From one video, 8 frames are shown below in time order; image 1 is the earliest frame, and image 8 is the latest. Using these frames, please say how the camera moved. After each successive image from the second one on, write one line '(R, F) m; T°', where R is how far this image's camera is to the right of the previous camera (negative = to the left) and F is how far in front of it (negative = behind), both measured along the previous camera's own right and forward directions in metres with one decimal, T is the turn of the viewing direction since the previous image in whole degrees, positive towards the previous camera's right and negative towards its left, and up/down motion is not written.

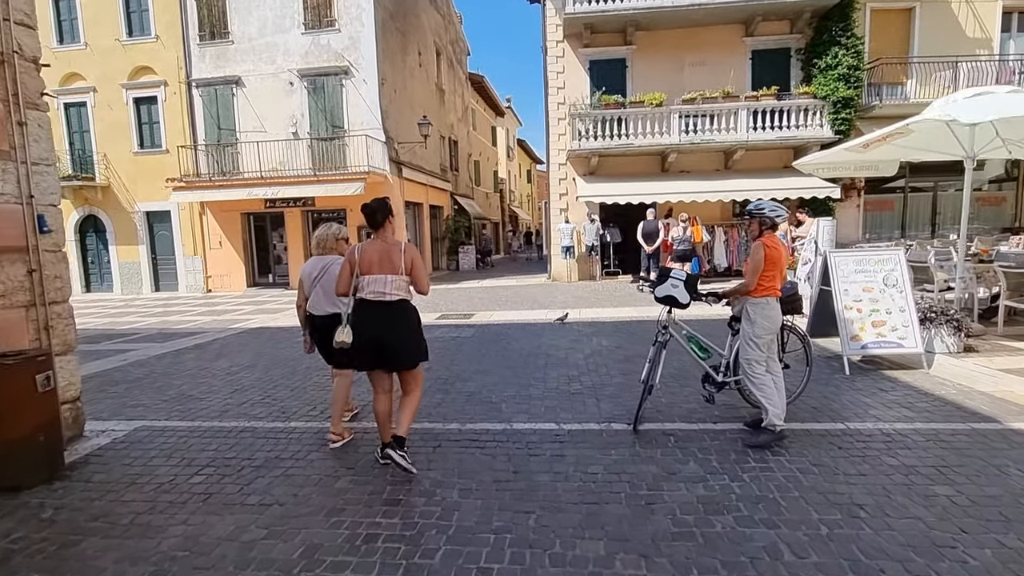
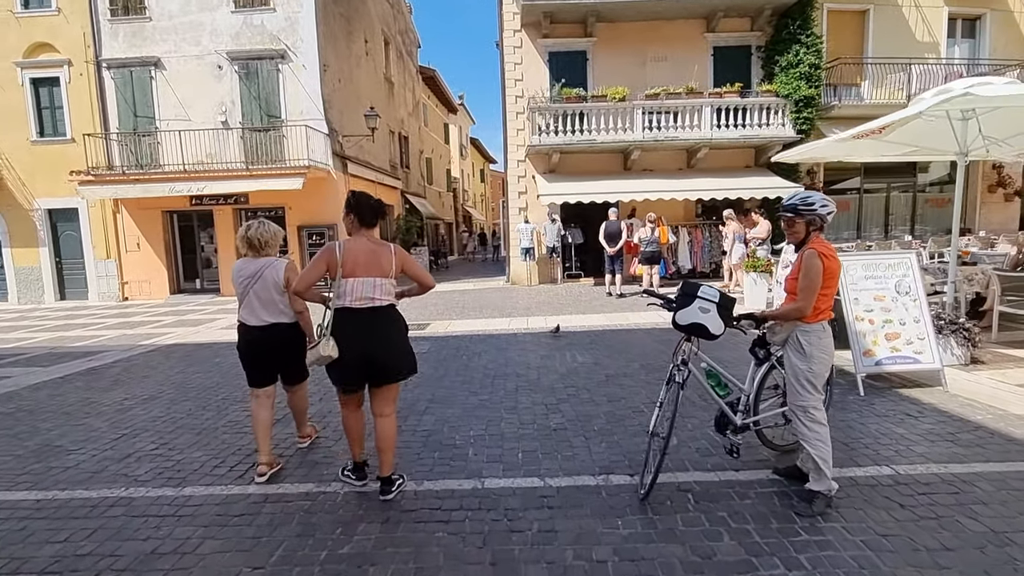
(-0.1, +1.0) m; +5°
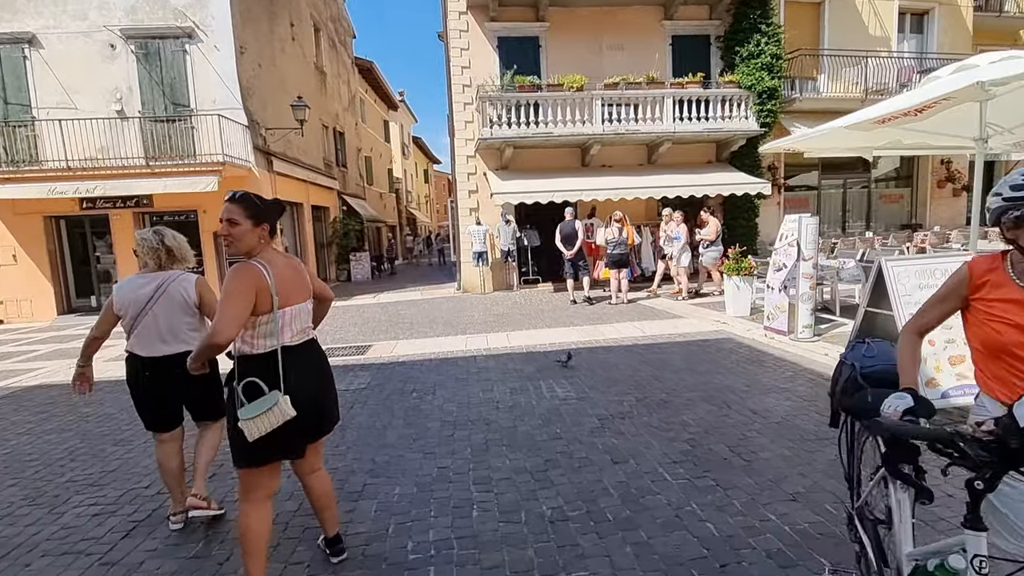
(-0.1, +1.3) m; +6°
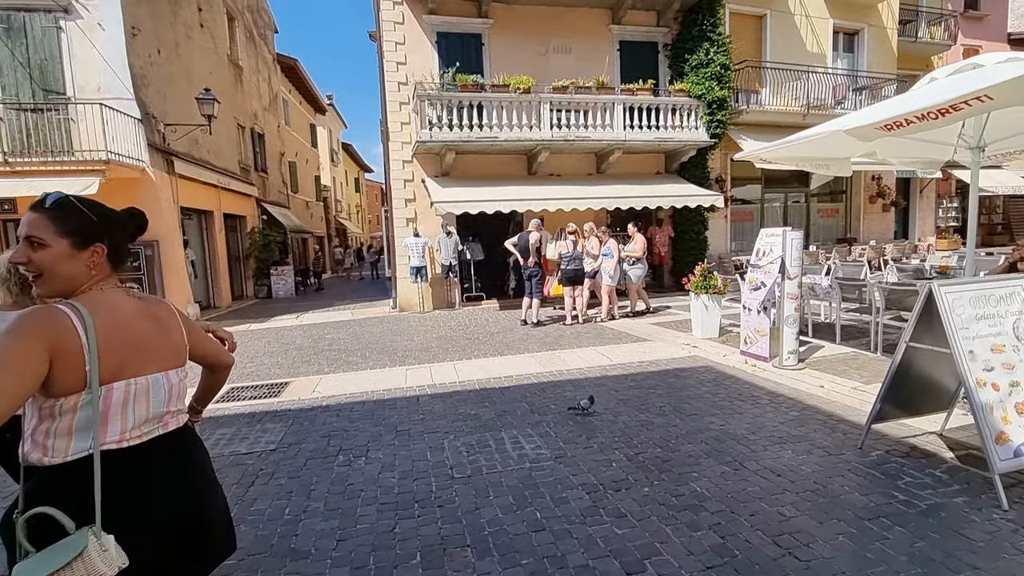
(-0.2, +1.1) m; +7°
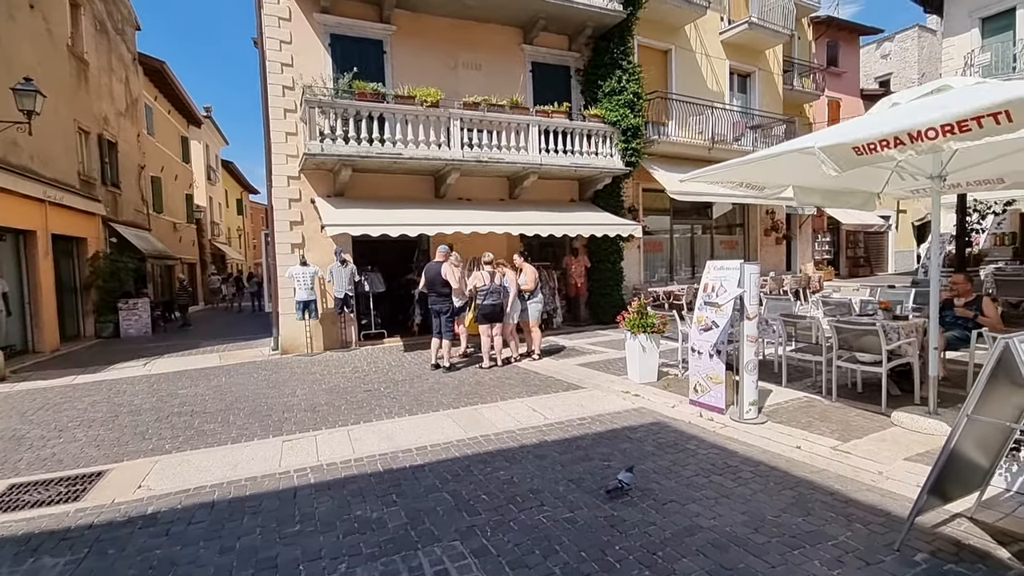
(-0.1, +1.3) m; +11°
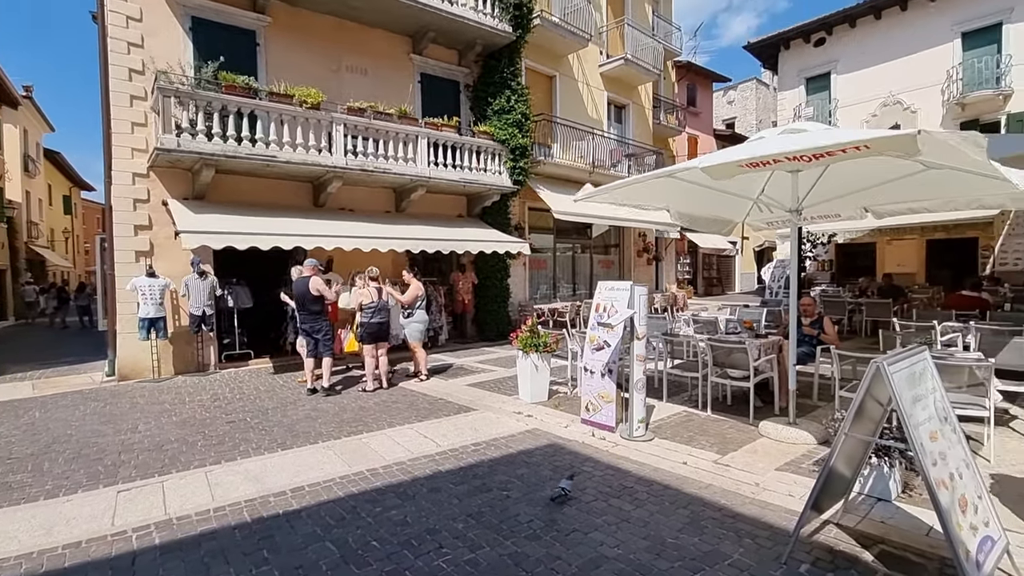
(-0.1, +0.3) m; +13°
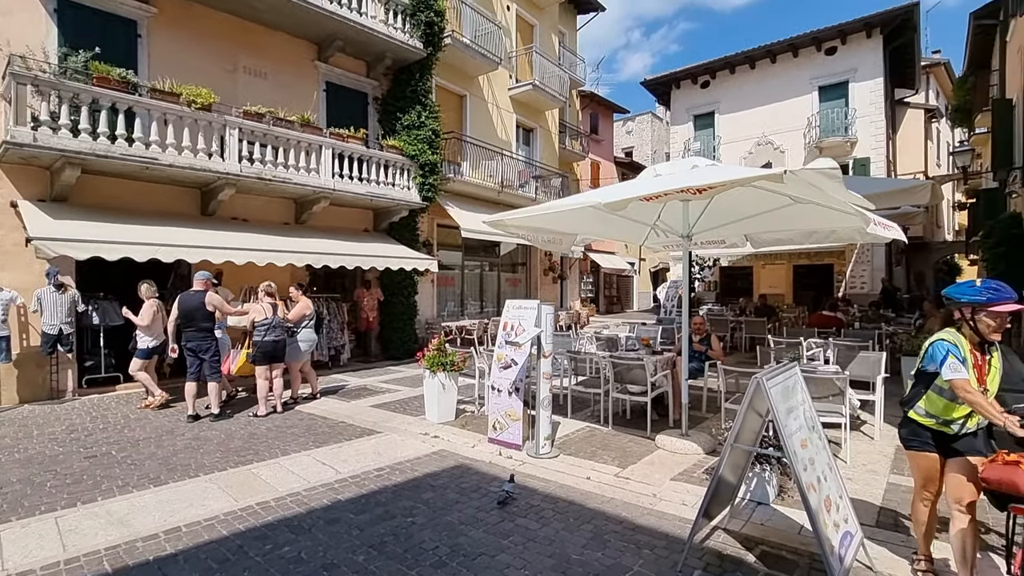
(0.0, 0.0) m; +10°
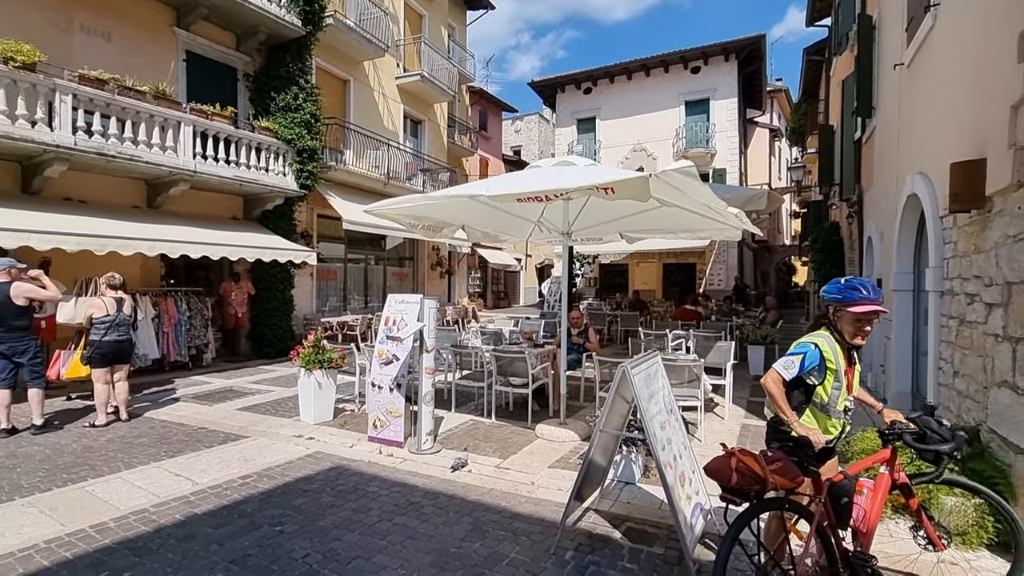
(+0.1, 0.0) m; +12°
